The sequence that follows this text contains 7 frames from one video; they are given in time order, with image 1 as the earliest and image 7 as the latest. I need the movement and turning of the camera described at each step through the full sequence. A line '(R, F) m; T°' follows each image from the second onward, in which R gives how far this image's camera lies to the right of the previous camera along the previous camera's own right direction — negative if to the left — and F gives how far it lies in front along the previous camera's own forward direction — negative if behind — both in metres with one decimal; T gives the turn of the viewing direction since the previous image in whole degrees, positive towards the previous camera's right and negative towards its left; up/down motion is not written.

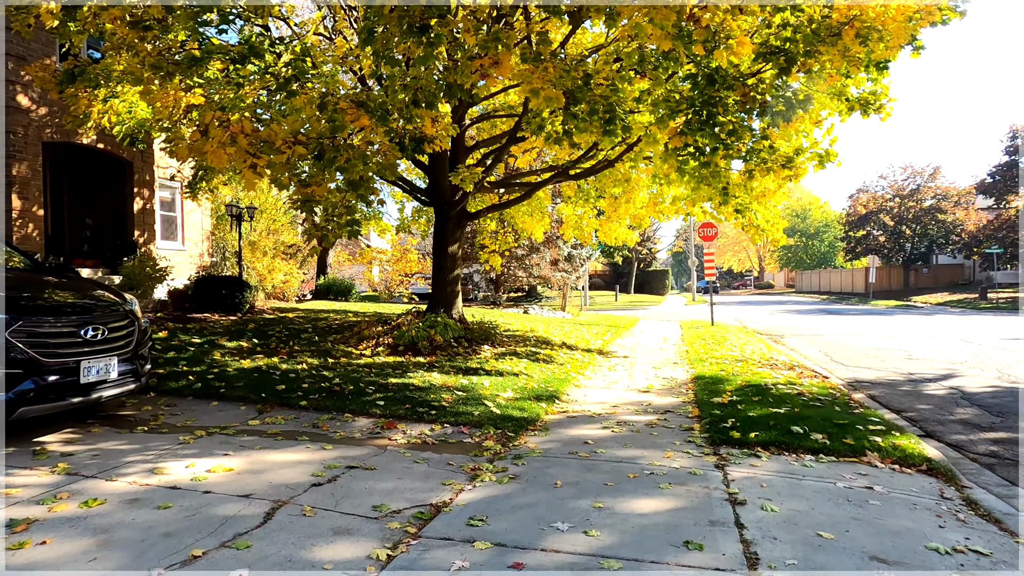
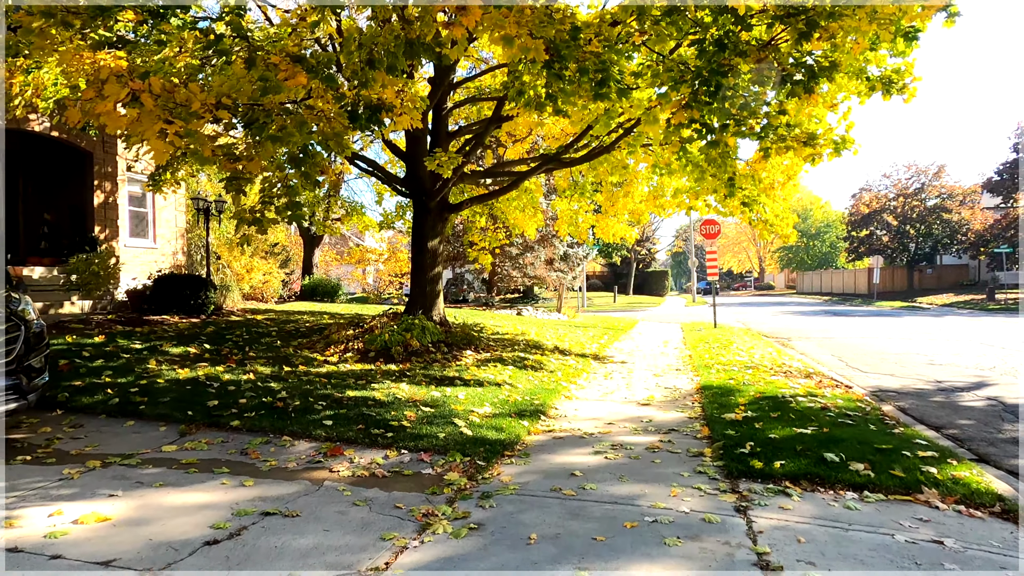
(+0.2, +0.9) m; 0°
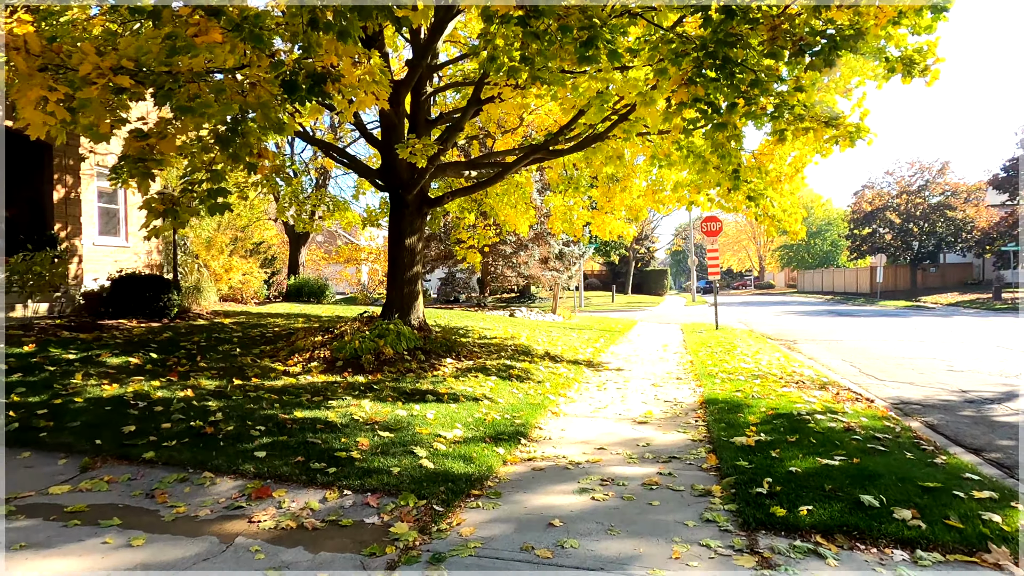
(+0.2, +0.8) m; 0°
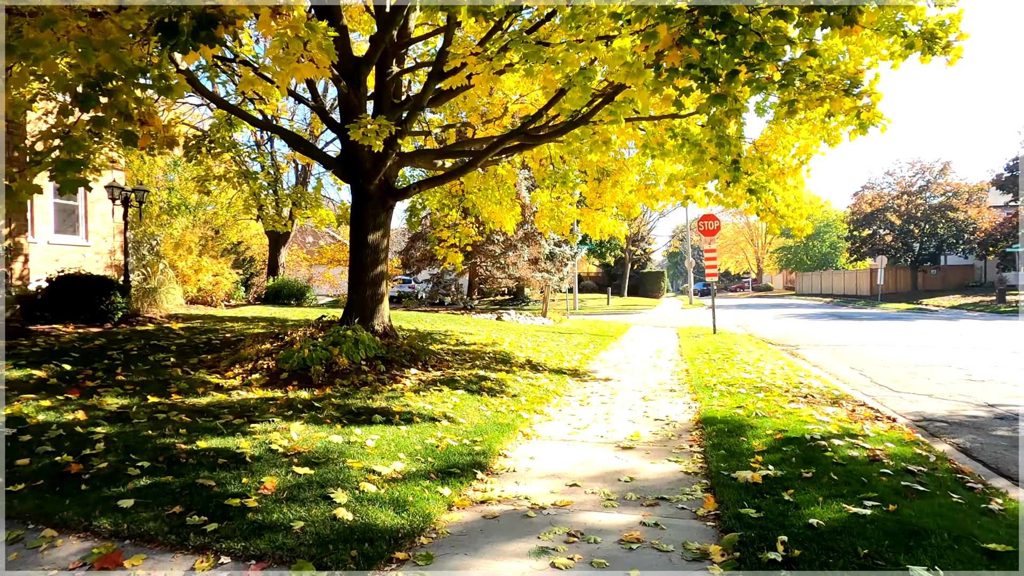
(+0.3, +0.9) m; 0°
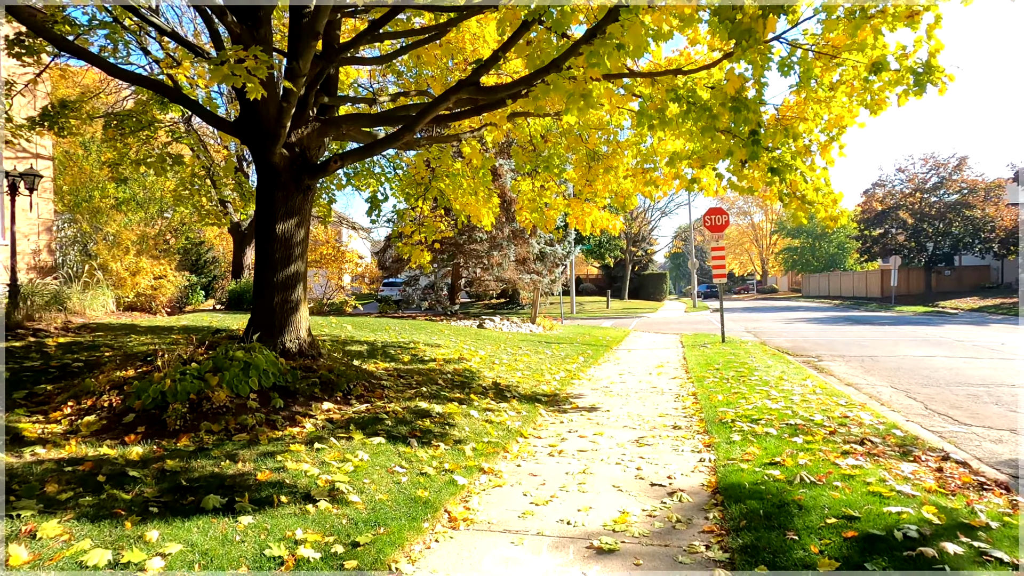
(+0.5, +1.8) m; 0°
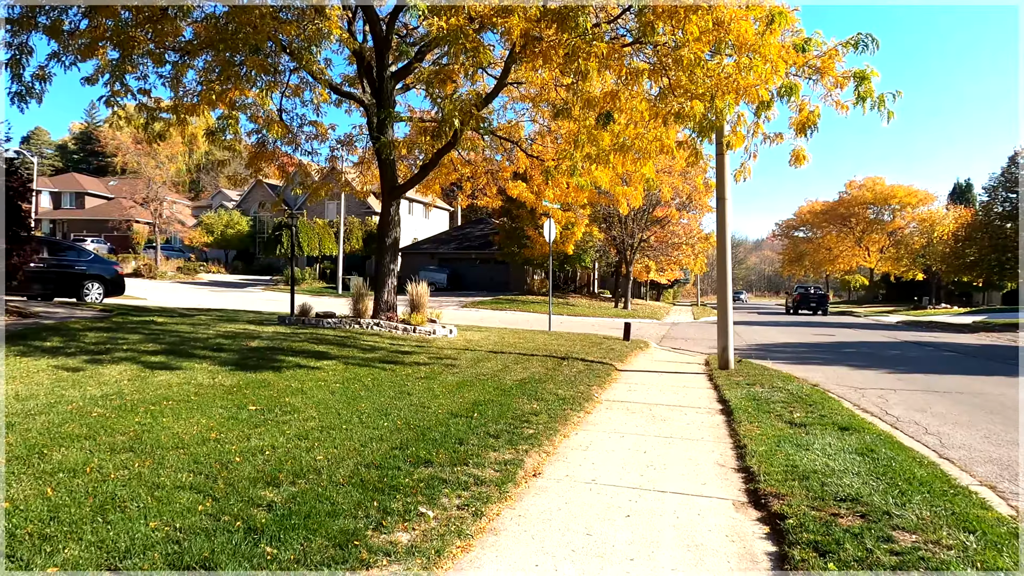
(+1.1, +5.3) m; 0°
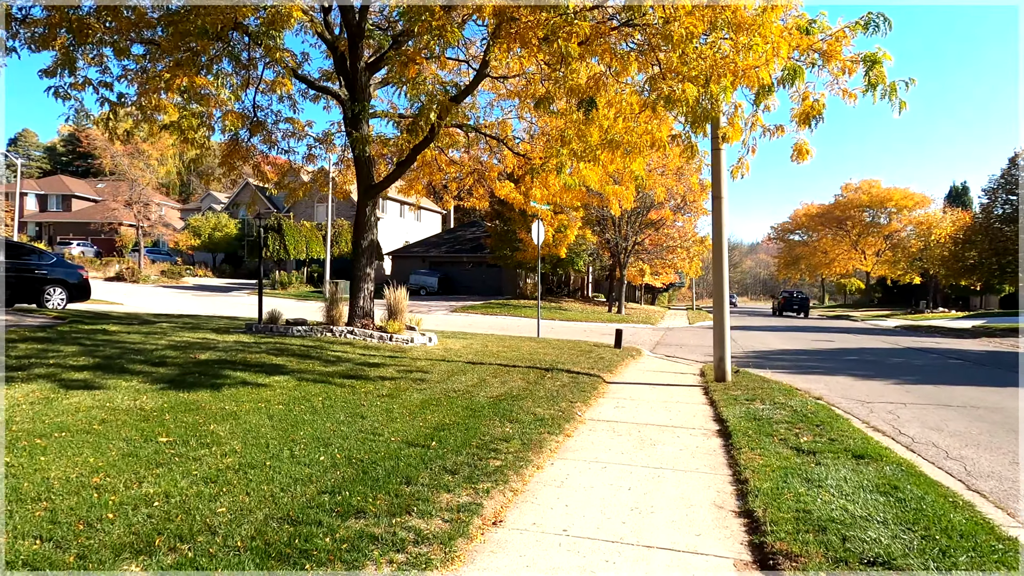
(+0.3, +0.8) m; 0°
